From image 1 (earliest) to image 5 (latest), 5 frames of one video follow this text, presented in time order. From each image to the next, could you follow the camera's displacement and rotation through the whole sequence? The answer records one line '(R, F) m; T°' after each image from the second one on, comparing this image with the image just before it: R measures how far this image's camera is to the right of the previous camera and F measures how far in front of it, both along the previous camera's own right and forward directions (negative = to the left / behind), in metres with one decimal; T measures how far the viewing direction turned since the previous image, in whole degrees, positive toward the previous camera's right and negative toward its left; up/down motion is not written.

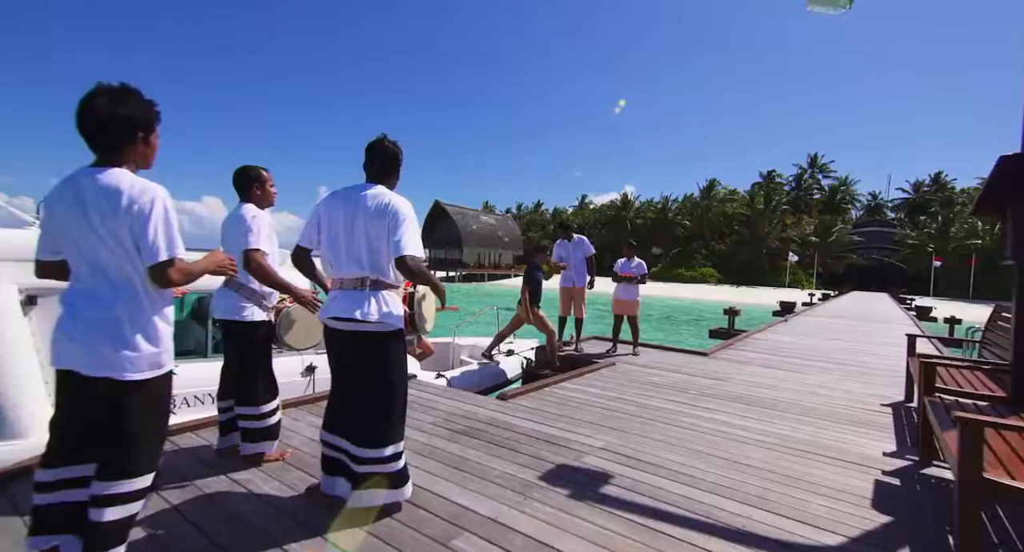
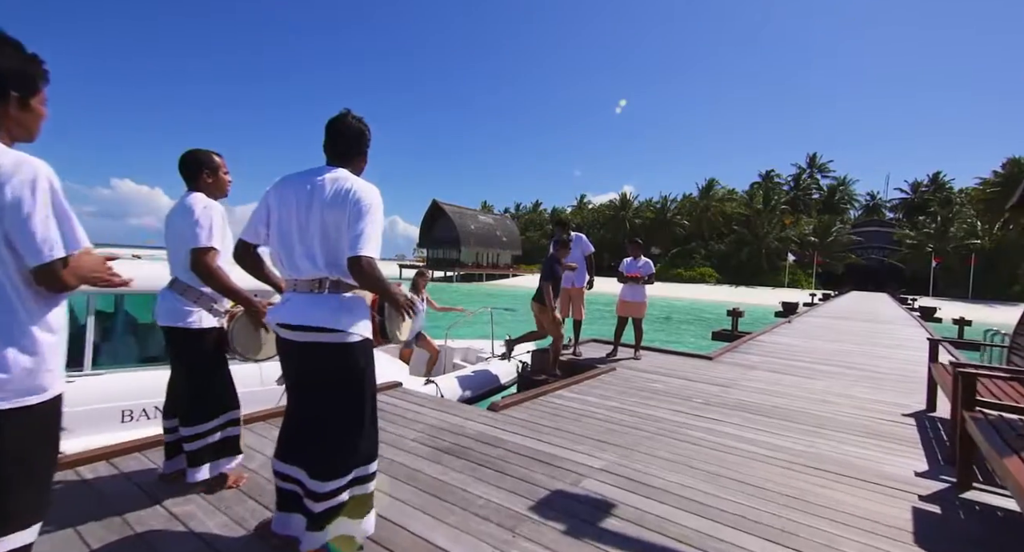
(+0.1, +0.3) m; 0°
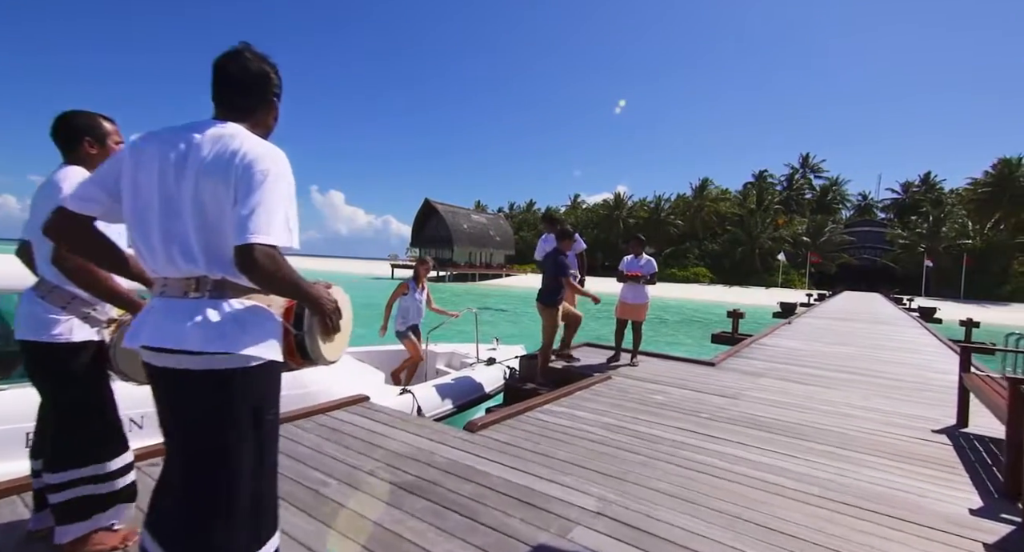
(+0.1, +0.5) m; +1°
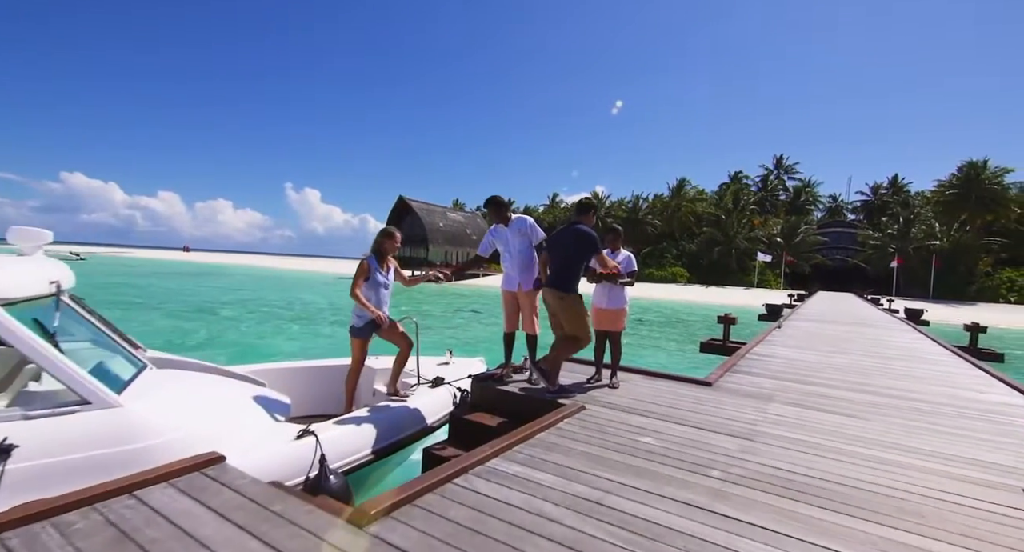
(+0.3, +1.2) m; +2°
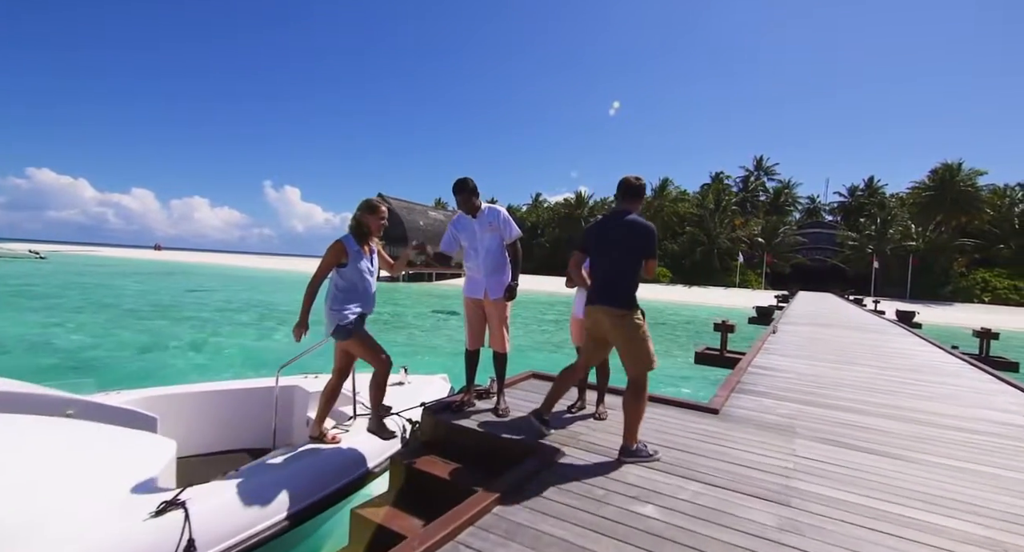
(+0.2, +1.0) m; +2°
